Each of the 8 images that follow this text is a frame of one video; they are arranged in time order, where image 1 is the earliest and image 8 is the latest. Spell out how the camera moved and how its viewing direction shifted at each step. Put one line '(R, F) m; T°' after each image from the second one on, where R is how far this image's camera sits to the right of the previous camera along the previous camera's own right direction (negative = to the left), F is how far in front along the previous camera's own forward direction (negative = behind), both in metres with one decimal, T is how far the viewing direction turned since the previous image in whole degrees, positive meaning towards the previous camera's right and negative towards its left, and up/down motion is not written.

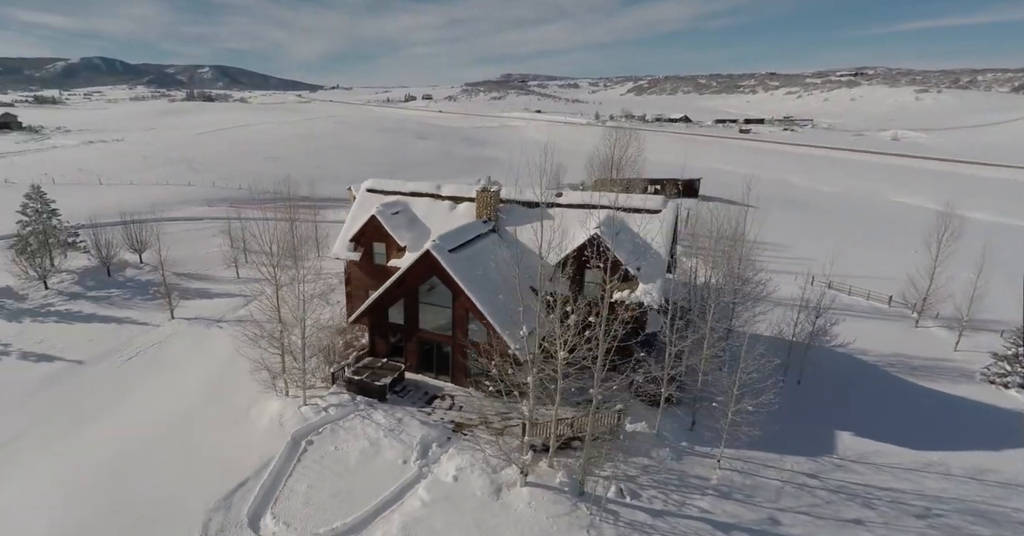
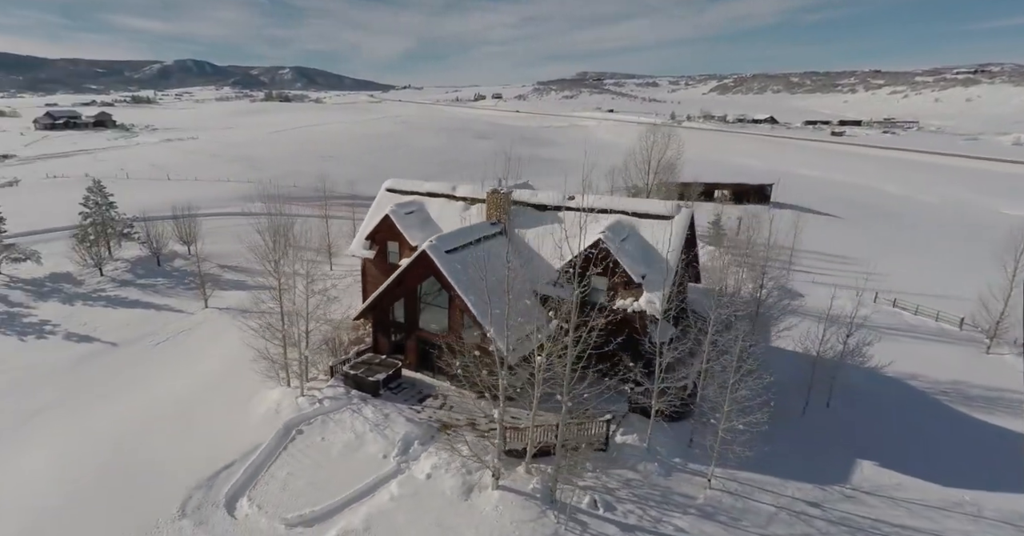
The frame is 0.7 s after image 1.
(+2.1, +0.1) m; -6°
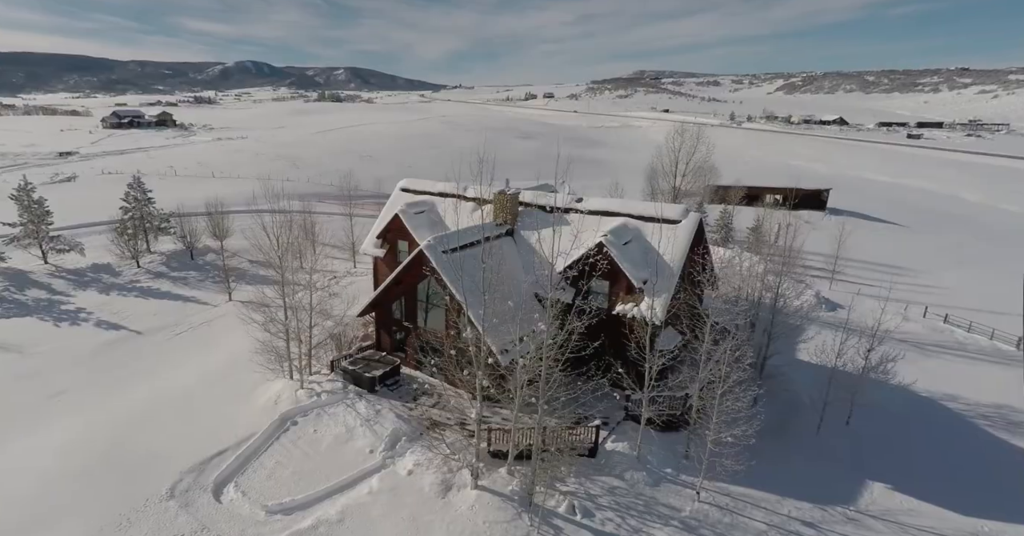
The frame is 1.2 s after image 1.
(+1.5, 0.0) m; -4°
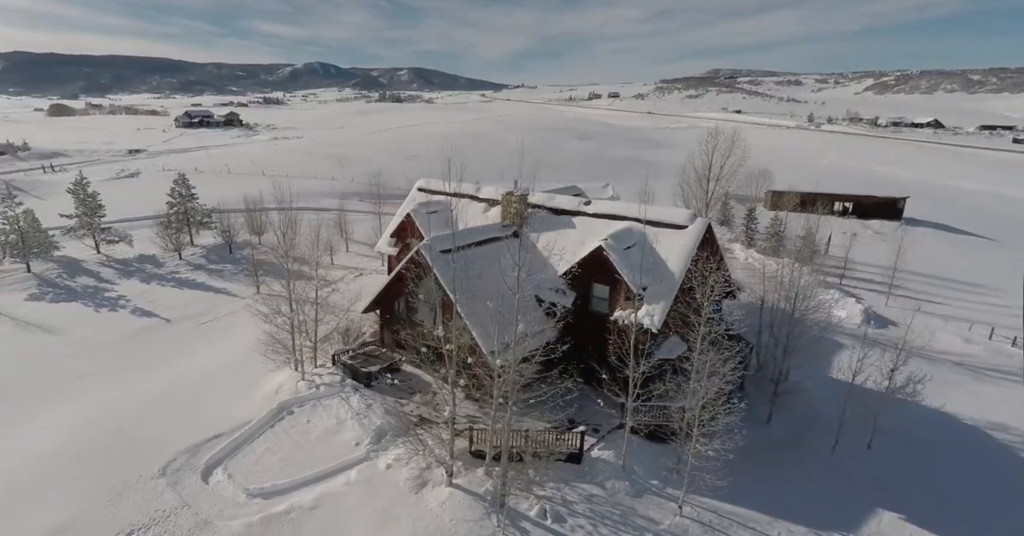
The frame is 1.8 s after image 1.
(+1.9, -0.1) m; -5°
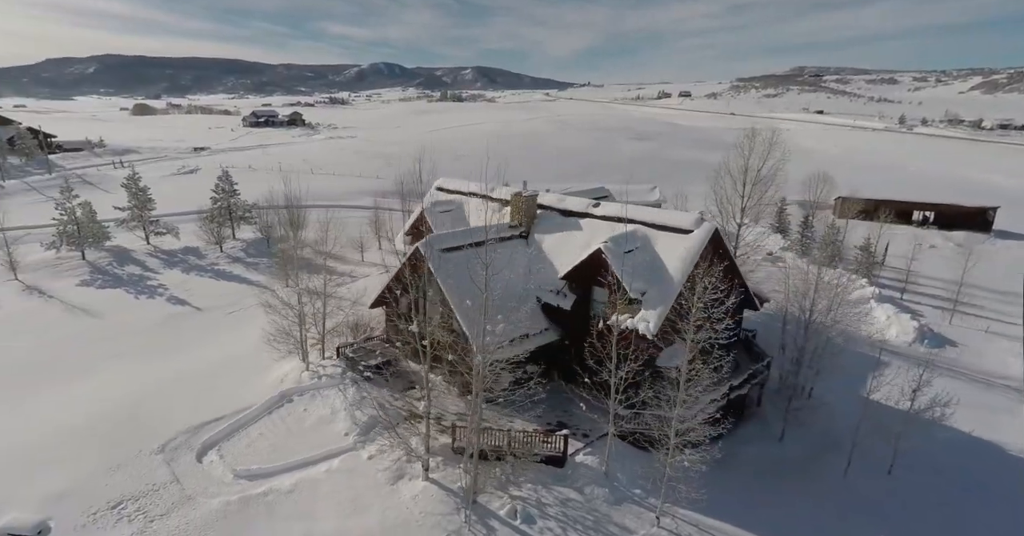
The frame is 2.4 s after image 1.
(+2.0, -0.1) m; -5°
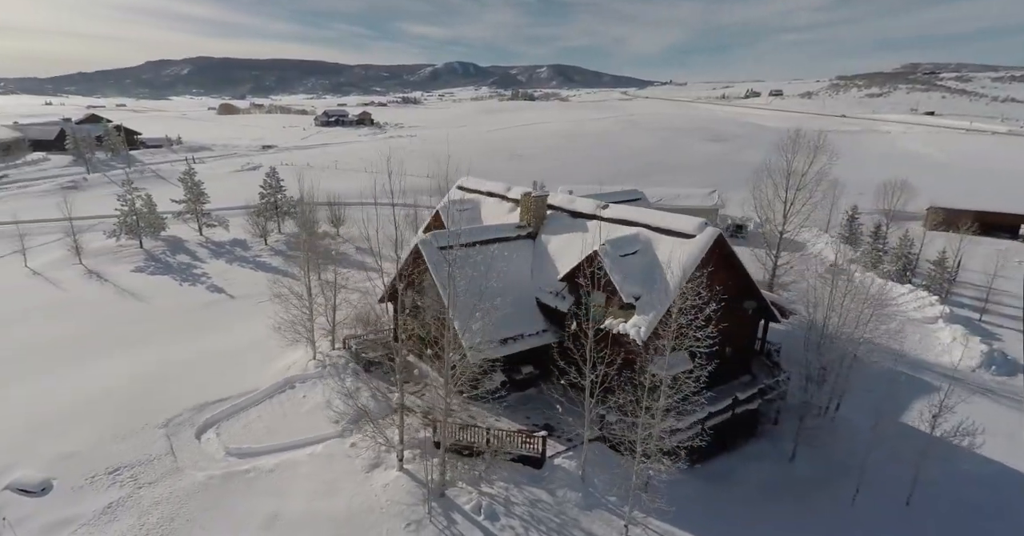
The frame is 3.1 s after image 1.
(+2.4, -0.2) m; -6°
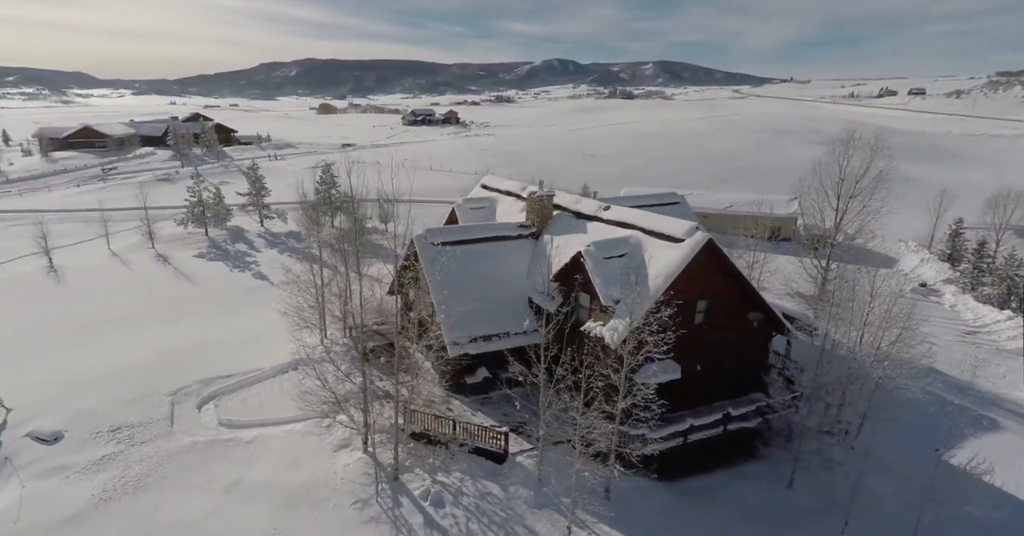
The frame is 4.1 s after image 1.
(+3.6, -0.3) m; -8°
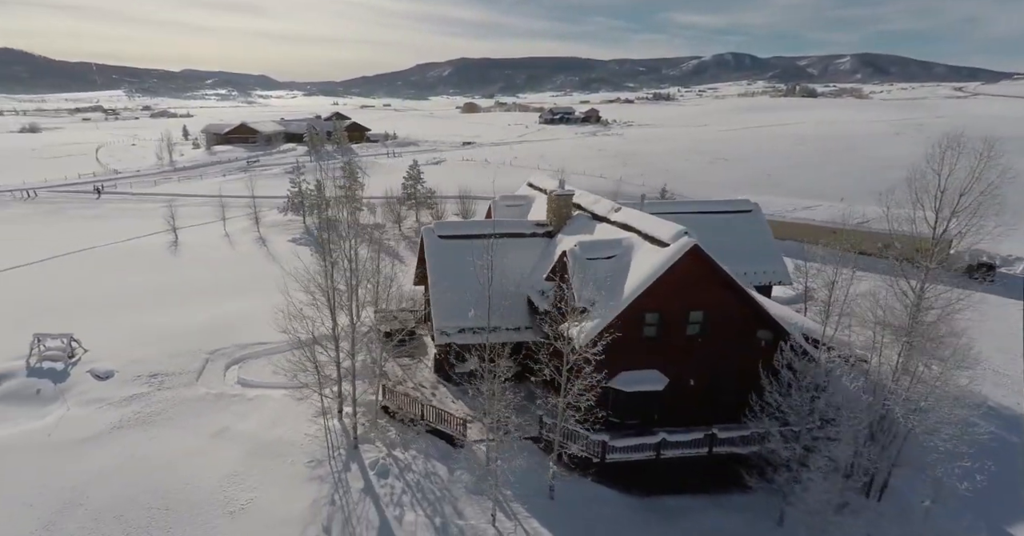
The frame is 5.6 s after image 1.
(+5.6, -0.3) m; -13°
